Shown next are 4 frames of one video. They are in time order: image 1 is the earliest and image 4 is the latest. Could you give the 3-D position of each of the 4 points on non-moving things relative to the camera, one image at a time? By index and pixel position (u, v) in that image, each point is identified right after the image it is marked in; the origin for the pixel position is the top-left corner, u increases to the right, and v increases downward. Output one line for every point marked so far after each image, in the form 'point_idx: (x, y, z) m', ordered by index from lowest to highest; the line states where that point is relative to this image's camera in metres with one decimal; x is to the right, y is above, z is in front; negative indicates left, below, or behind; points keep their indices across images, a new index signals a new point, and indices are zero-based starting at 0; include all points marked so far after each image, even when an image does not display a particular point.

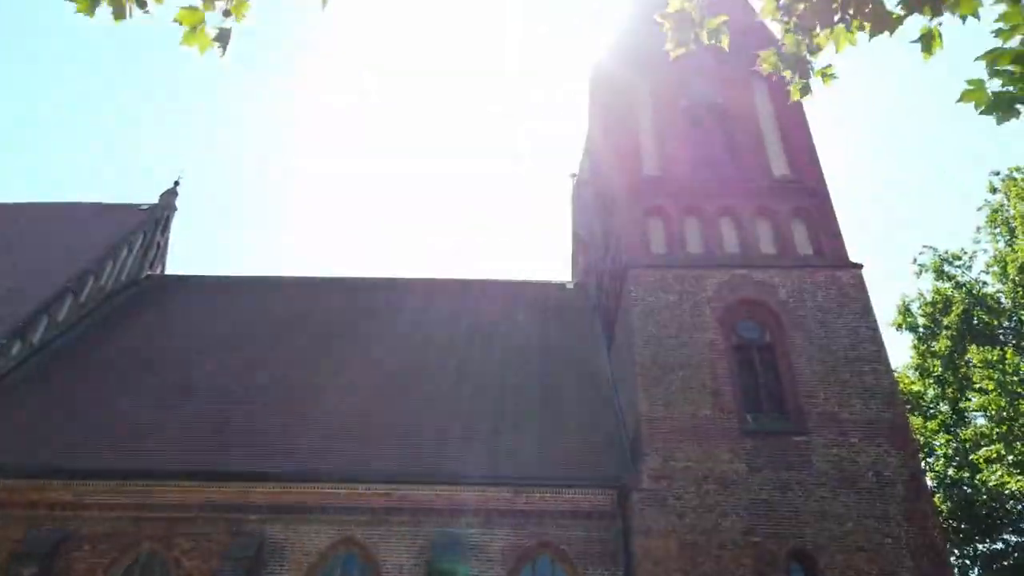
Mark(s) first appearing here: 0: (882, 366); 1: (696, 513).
0: (+5.7, -1.2, +11.6) m
1: (+2.5, -3.1, +10.4) m
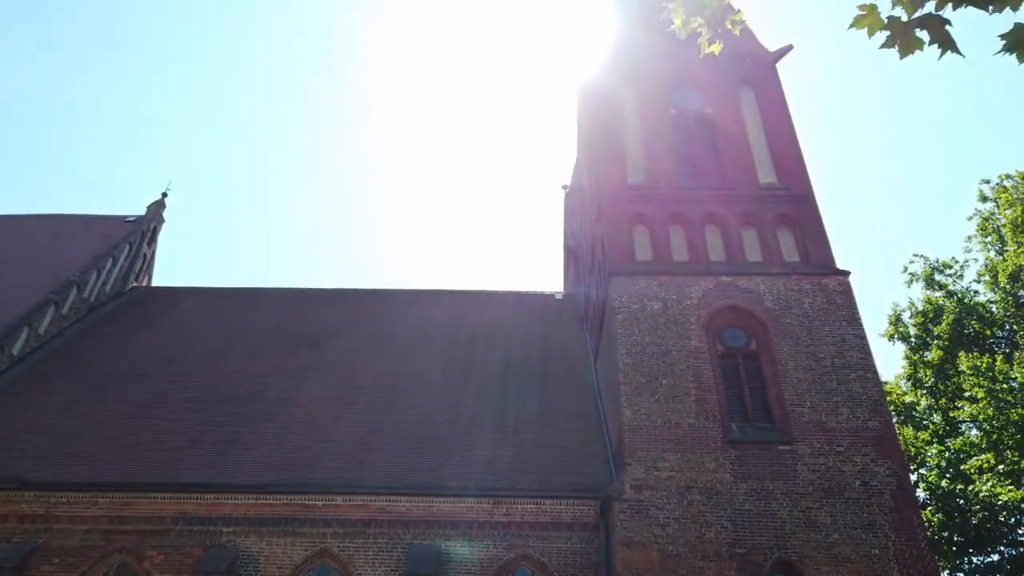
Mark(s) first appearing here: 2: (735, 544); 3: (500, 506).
0: (+5.4, -1.3, +11.4) m
1: (+2.2, -3.2, +10.1) m
2: (+2.9, -3.4, +10.0) m
3: (-0.2, -3.1, +10.8) m
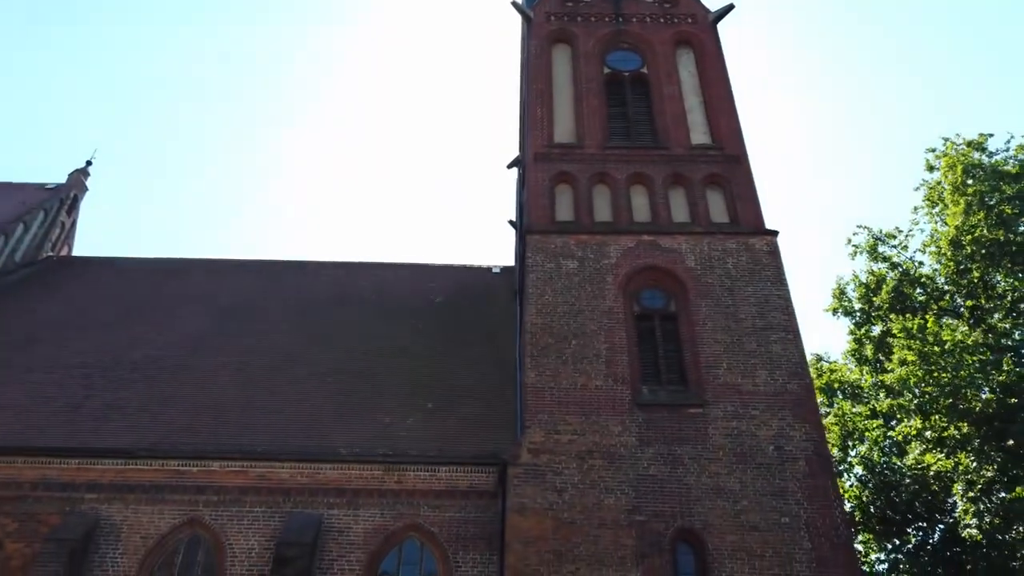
0: (+4.0, -0.7, +10.7) m
1: (+0.8, -2.5, +9.4) m
2: (+1.5, -2.7, +9.2) m
3: (-1.6, -2.4, +10.0) m
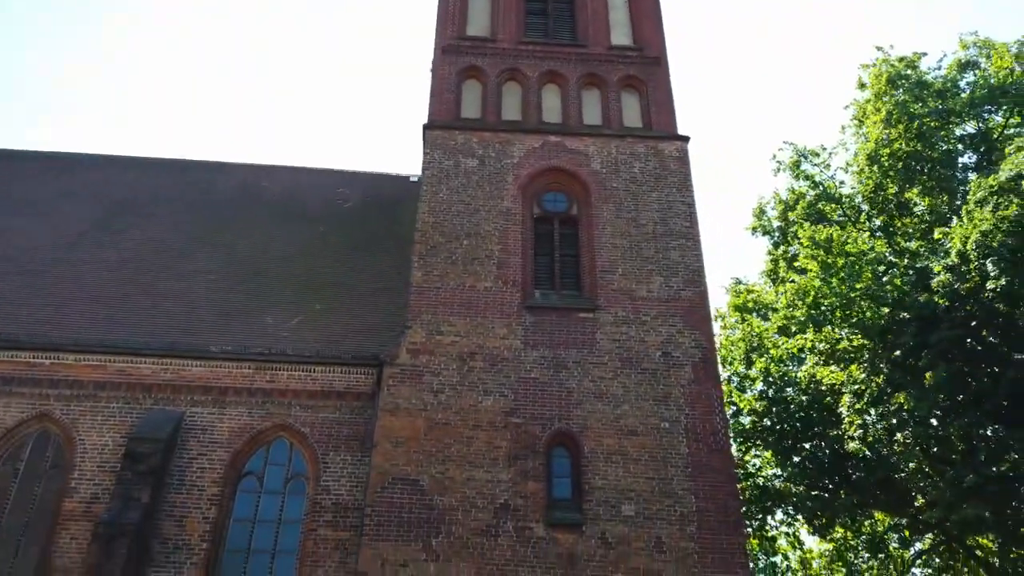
0: (+2.5, +0.6, +10.4) m
1: (-0.7, -1.2, +9.0) m
2: (0.0, -1.5, +8.9) m
3: (-3.1, -1.0, +9.5) m
